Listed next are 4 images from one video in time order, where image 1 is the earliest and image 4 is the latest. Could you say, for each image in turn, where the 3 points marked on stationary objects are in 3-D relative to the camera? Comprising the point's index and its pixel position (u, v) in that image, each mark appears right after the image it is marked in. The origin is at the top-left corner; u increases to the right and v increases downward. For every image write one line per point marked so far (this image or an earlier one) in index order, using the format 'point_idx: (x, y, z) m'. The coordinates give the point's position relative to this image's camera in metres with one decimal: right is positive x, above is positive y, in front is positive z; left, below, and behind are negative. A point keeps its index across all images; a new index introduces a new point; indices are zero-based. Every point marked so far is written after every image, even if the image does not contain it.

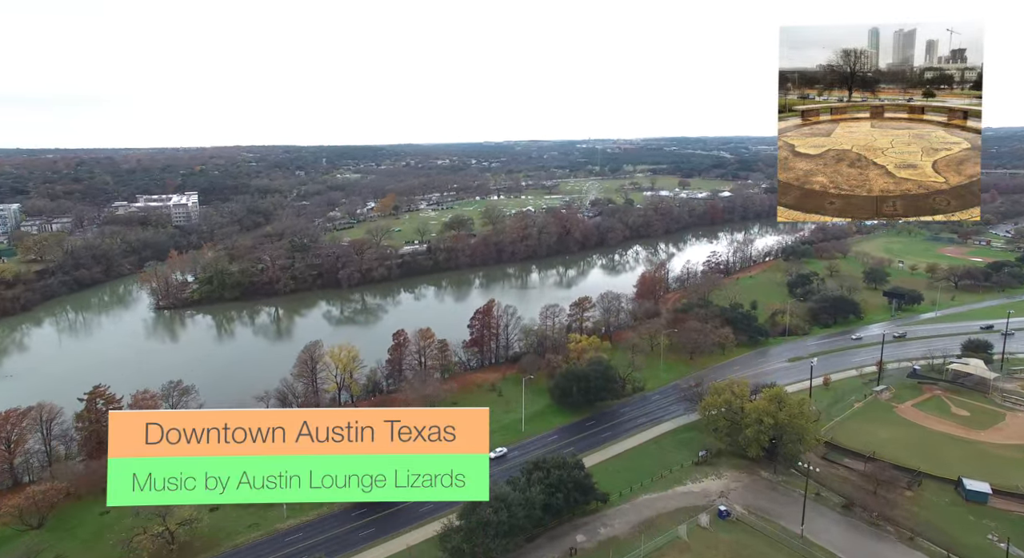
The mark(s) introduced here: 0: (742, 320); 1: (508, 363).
0: (+7.2, -1.3, +18.5) m
1: (-0.1, -2.5, +17.6) m
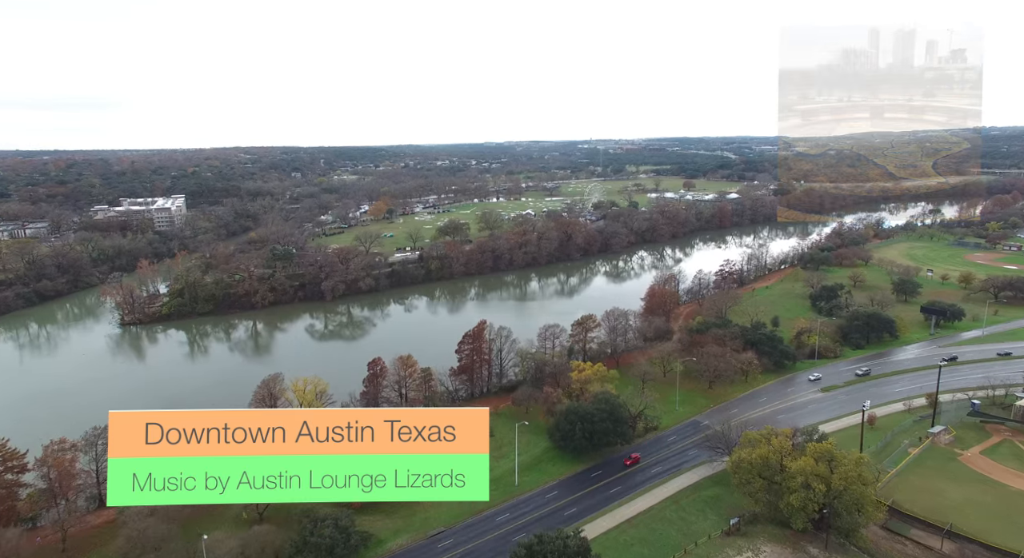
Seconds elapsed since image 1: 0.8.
0: (+7.0, -1.7, +16.3) m
1: (-0.2, -3.0, +15.5) m
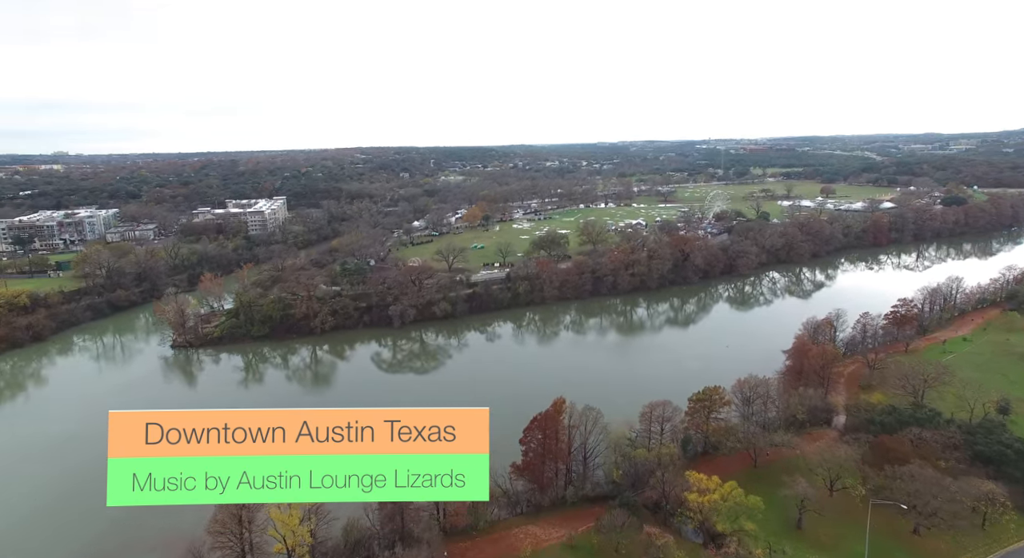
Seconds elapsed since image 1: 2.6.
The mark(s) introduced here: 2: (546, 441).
0: (+8.6, -3.1, +10.3) m
1: (+1.3, -4.1, +10.8) m
2: (+0.6, -2.9, +10.8) m
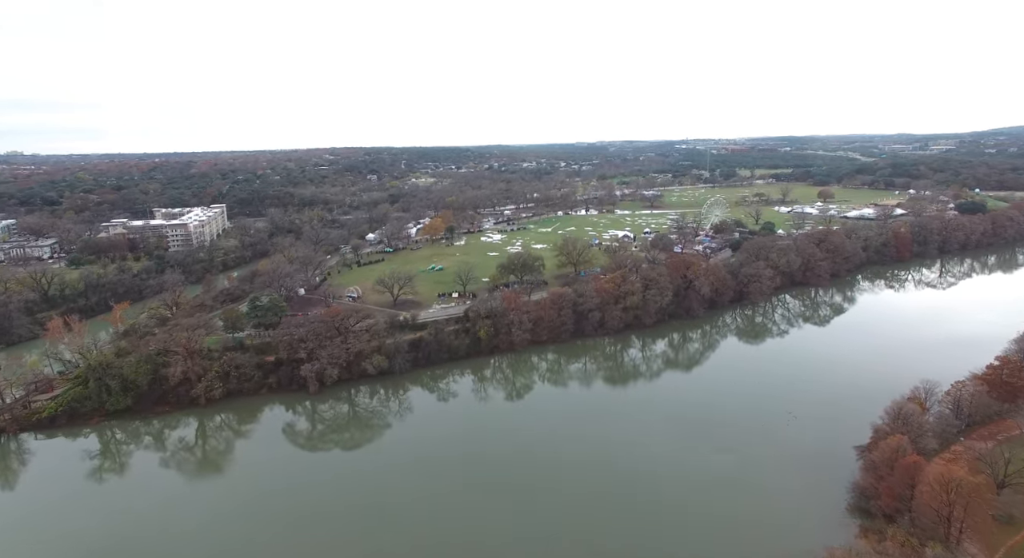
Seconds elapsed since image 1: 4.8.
0: (+7.8, -4.4, +4.8) m
1: (+0.5, -5.4, +5.0) m
2: (-0.2, -4.3, +5.1) m
